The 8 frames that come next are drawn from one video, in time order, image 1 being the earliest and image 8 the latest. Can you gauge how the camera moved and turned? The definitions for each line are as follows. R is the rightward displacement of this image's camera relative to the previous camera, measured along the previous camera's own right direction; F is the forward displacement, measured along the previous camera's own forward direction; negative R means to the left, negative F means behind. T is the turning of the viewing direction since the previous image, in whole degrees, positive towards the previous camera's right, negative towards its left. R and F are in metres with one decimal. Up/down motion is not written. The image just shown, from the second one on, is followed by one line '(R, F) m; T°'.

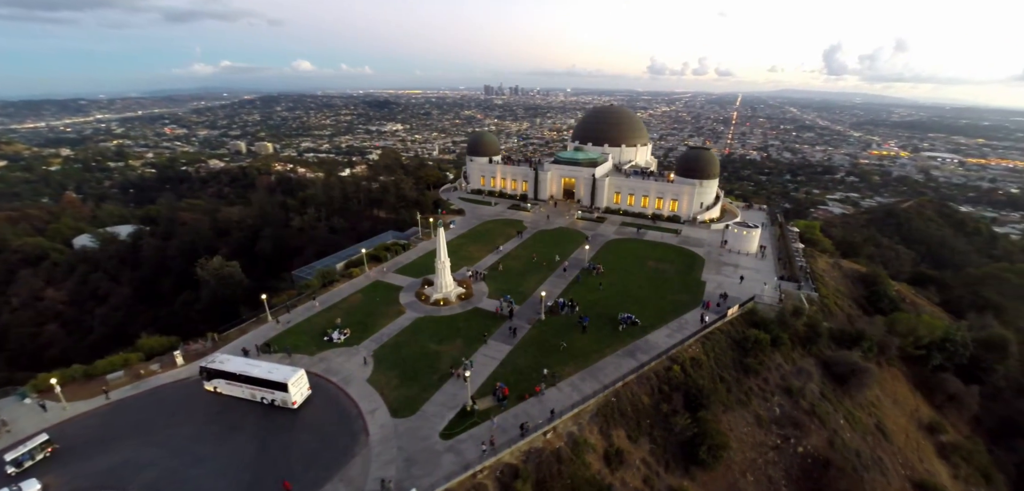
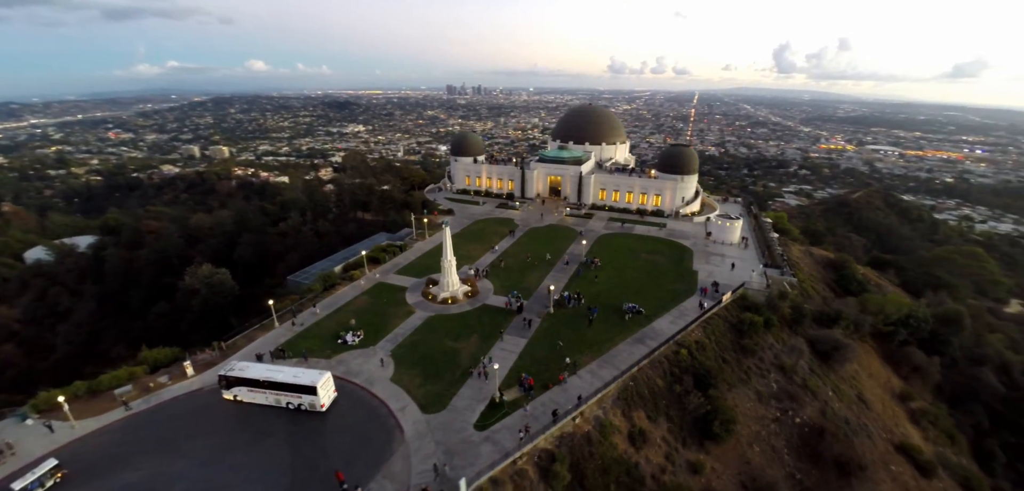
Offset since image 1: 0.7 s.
(-2.1, -0.5) m; +4°
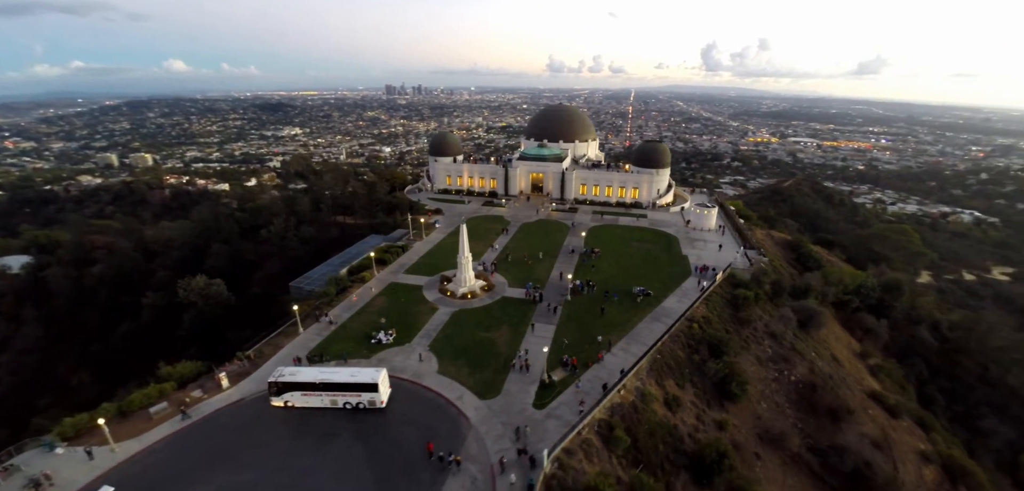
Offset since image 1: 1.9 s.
(-3.8, -0.9) m; +6°
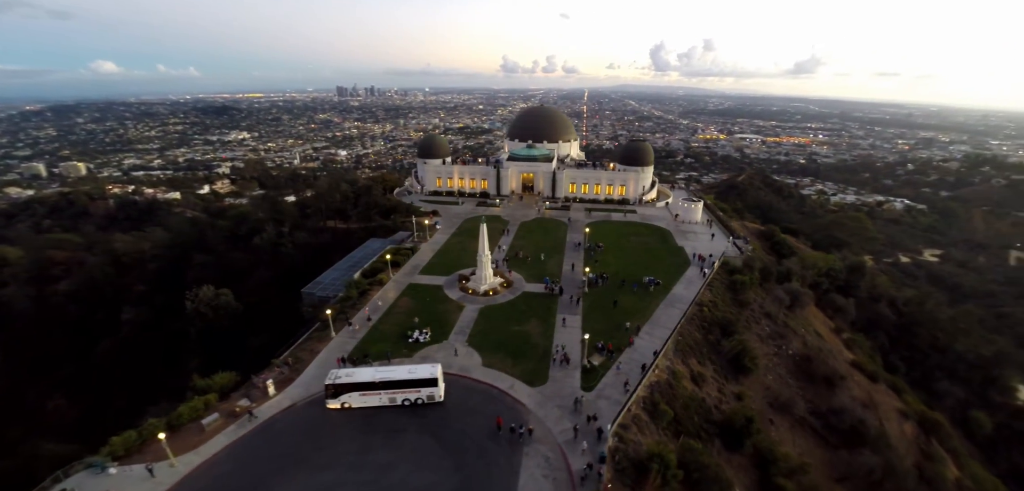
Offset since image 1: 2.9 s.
(-3.4, -0.9) m; +5°
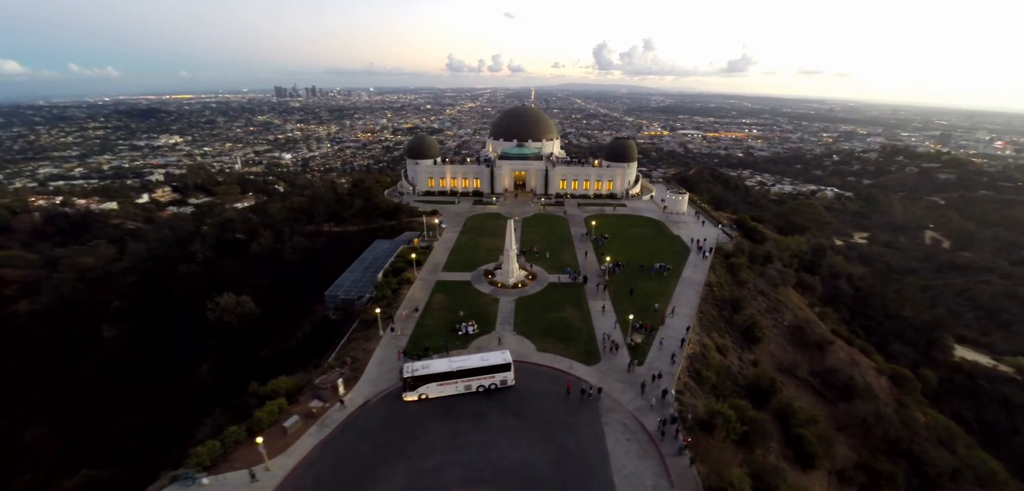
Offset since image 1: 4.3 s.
(-4.5, -1.2) m; +5°
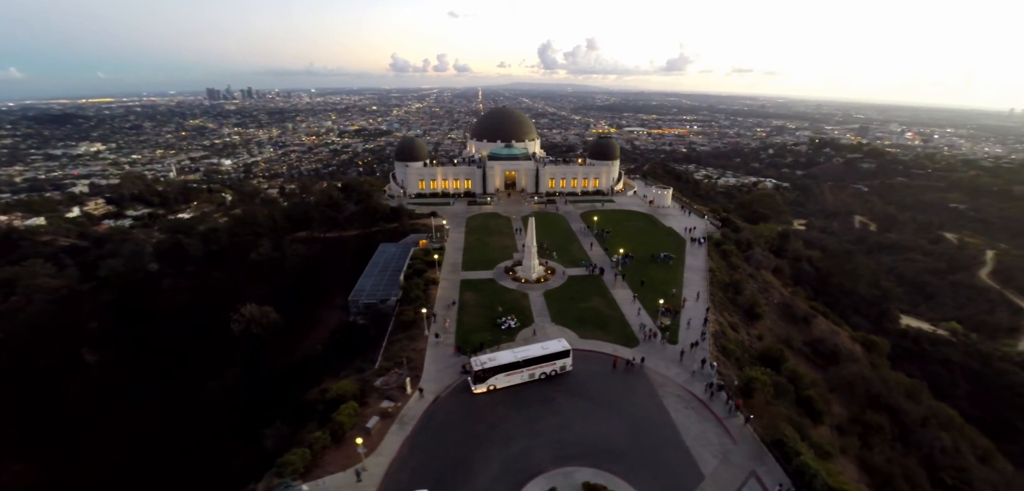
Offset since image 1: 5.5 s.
(-4.4, -1.2) m; +5°
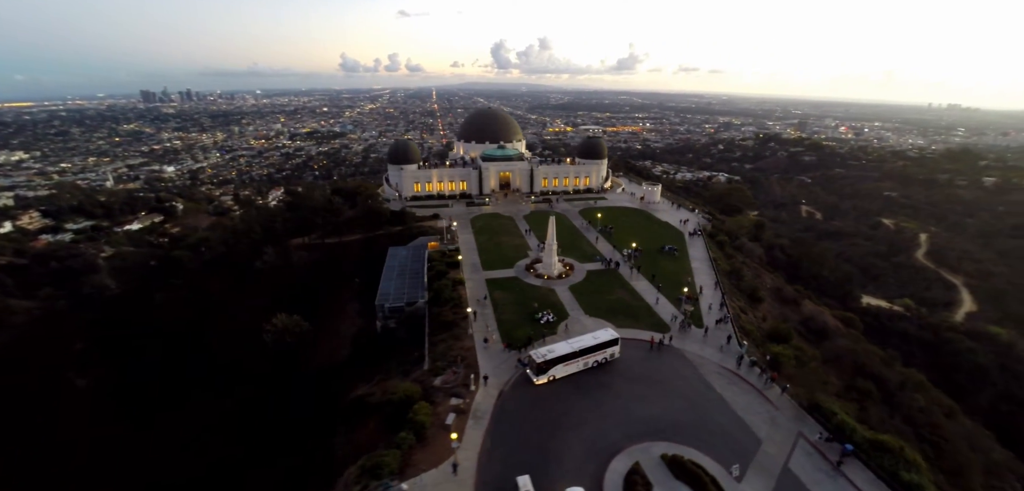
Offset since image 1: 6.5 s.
(-4.2, -1.0) m; +5°
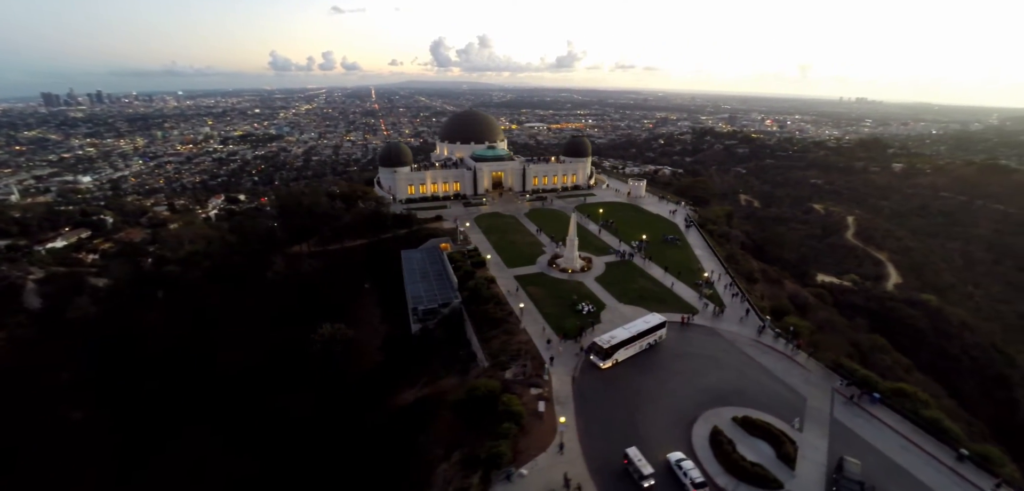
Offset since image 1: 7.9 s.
(-5.5, -1.2) m; +6°
